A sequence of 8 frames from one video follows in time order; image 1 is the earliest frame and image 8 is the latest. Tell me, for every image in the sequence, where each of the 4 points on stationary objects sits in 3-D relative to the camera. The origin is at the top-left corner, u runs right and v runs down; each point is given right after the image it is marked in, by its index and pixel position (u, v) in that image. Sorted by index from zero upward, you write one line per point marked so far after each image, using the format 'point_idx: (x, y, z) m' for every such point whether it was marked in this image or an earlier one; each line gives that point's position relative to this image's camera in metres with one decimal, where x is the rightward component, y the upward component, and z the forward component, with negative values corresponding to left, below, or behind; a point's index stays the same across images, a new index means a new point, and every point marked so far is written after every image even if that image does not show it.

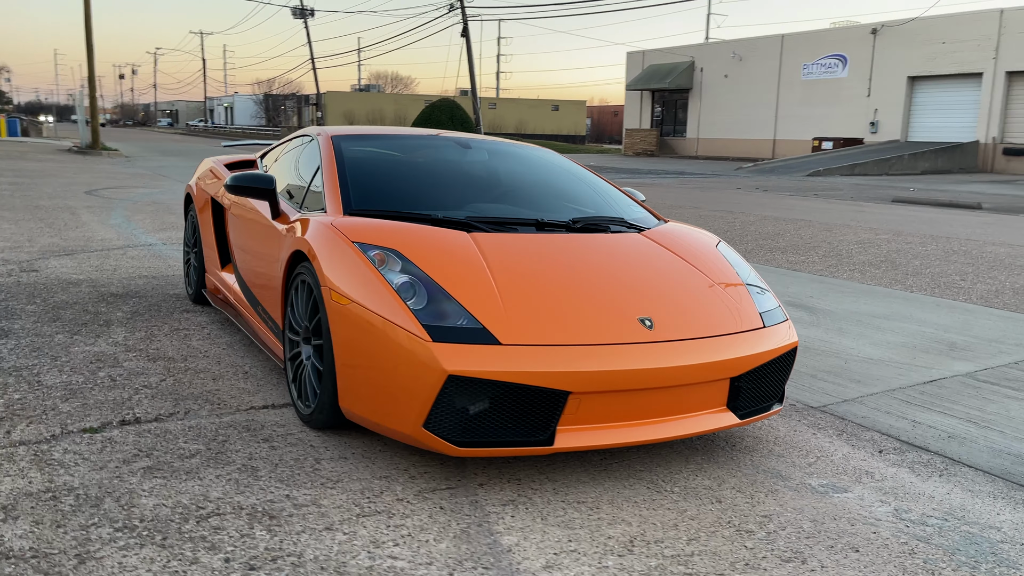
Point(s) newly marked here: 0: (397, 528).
0: (-0.3, -0.7, +2.4) m
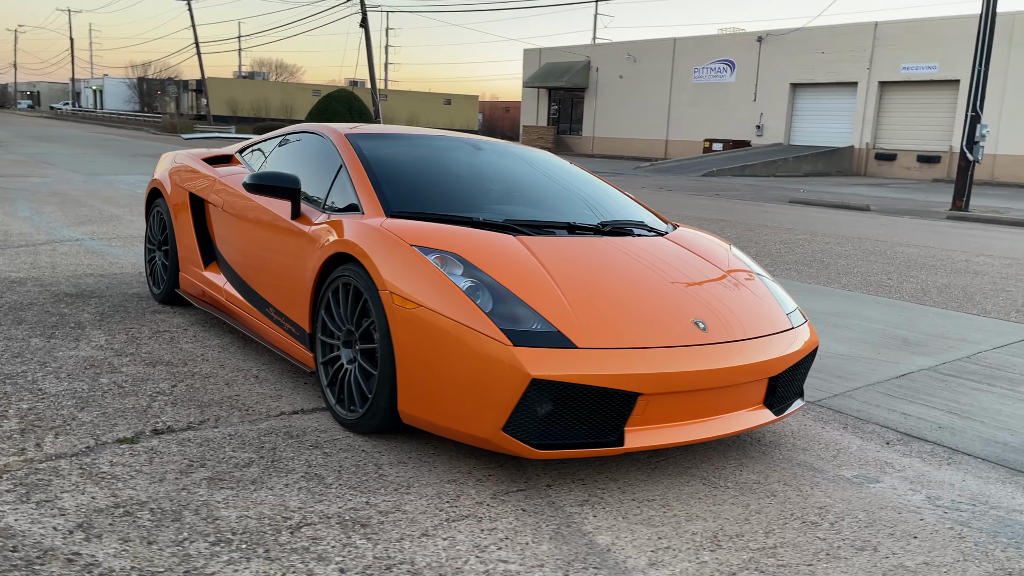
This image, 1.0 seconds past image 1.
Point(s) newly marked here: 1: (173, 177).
0: (-0.1, -0.7, +2.4) m
1: (-2.0, +0.7, +5.0) m
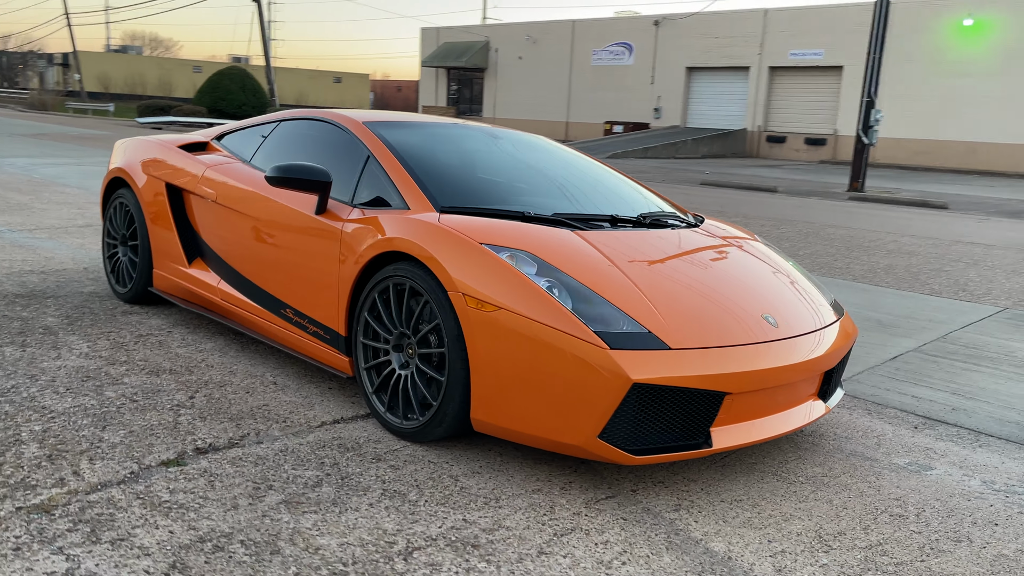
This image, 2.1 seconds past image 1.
0: (+0.3, -0.7, +2.3) m
1: (-2.0, +0.7, +4.6) m
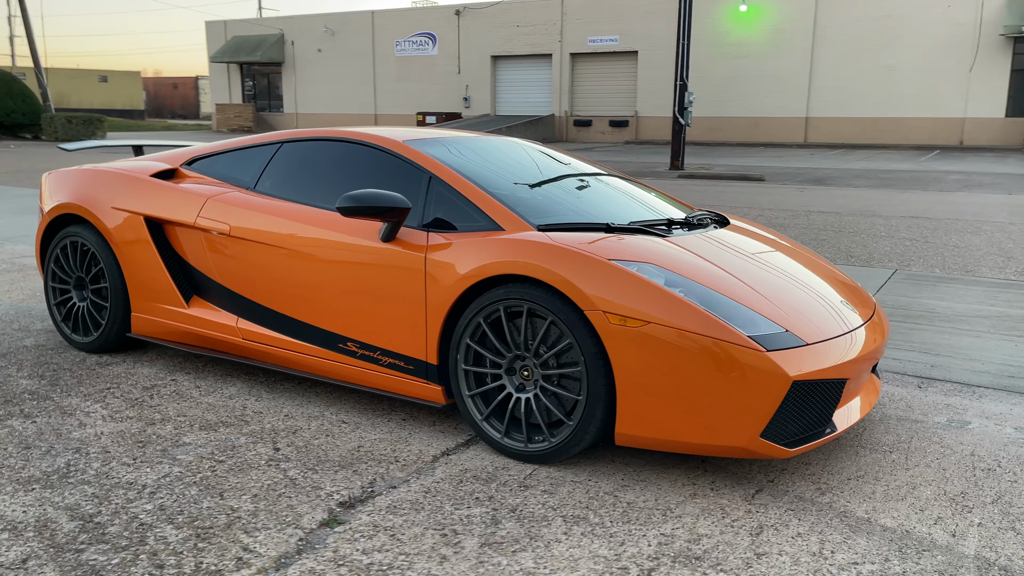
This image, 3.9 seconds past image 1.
0: (+0.9, -0.7, +2.4) m
1: (-2.0, +0.4, +4.1) m
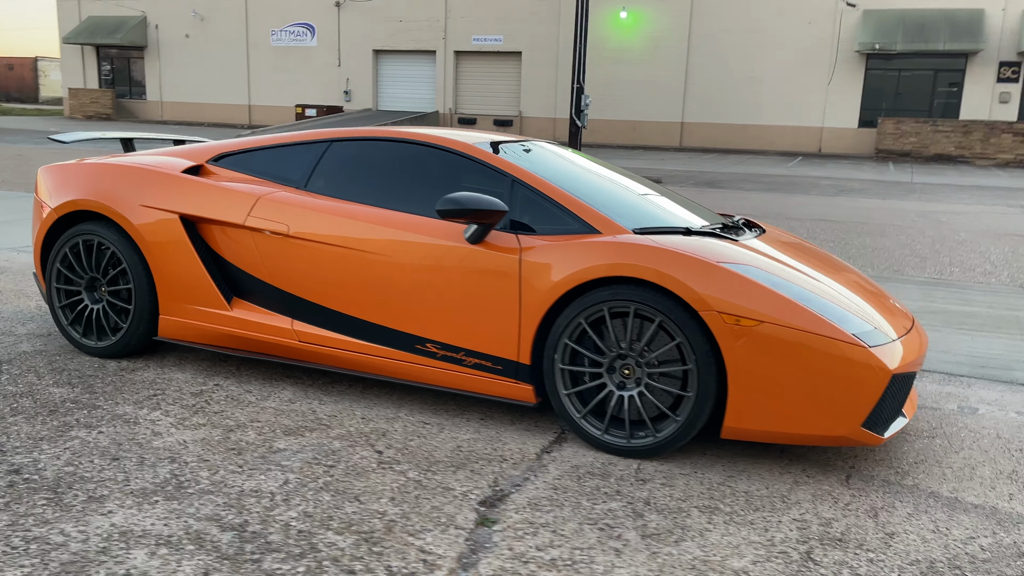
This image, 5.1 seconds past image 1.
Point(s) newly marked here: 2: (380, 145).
0: (+1.3, -0.7, +2.7) m
1: (-1.8, +0.4, +3.9) m
2: (-0.6, +0.6, +3.7) m
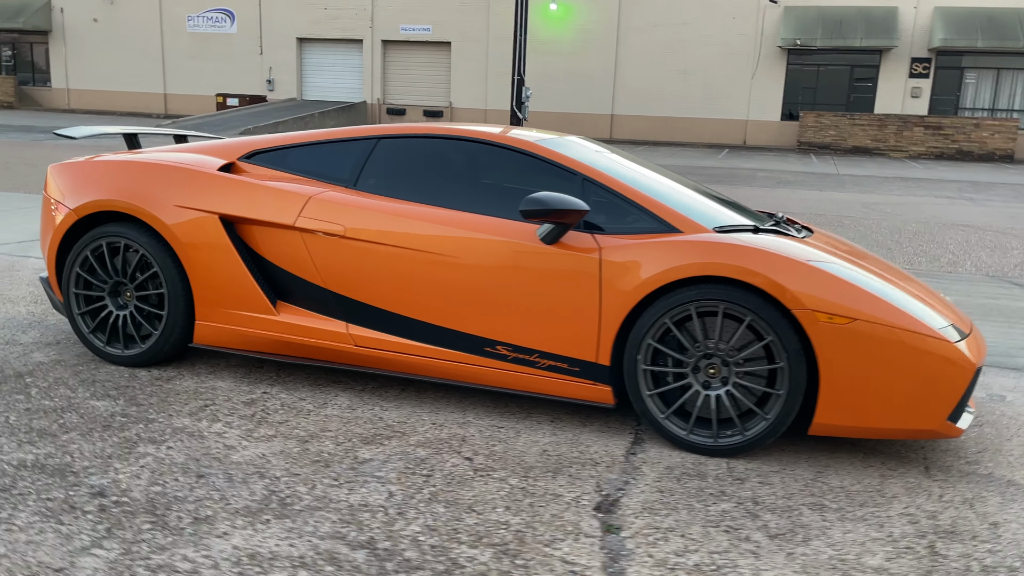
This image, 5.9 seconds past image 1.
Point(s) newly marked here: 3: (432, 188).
0: (+1.7, -0.7, +2.8) m
1: (-1.6, +0.4, +3.7) m
2: (-0.3, +0.6, +3.6) m
3: (-0.3, +0.4, +3.5) m
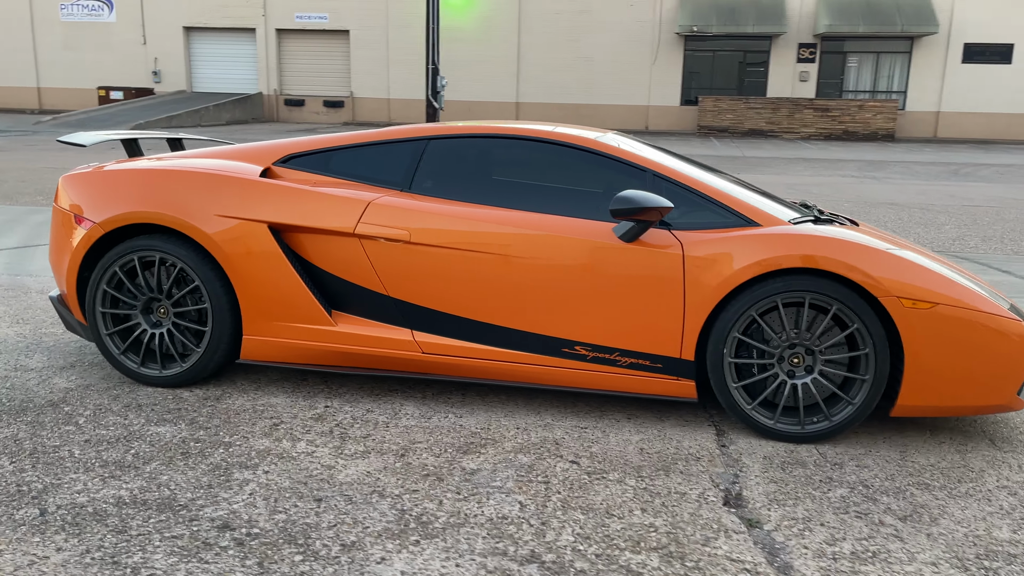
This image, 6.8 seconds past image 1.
0: (+2.0, -0.7, +3.0) m
1: (-1.3, +0.3, +3.5) m
2: (-0.1, +0.6, +3.6) m
3: (-0.1, +0.4, +3.5) m
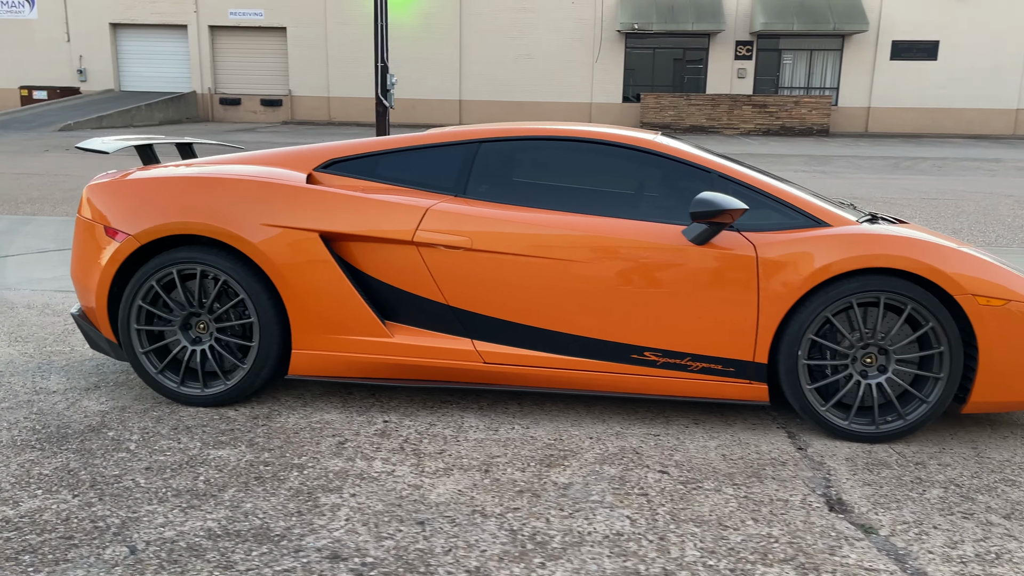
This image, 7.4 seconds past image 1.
0: (+2.3, -0.6, +3.1) m
1: (-1.1, +0.3, +3.3) m
2: (+0.1, +0.6, +3.5) m
3: (+0.2, +0.4, +3.4) m
